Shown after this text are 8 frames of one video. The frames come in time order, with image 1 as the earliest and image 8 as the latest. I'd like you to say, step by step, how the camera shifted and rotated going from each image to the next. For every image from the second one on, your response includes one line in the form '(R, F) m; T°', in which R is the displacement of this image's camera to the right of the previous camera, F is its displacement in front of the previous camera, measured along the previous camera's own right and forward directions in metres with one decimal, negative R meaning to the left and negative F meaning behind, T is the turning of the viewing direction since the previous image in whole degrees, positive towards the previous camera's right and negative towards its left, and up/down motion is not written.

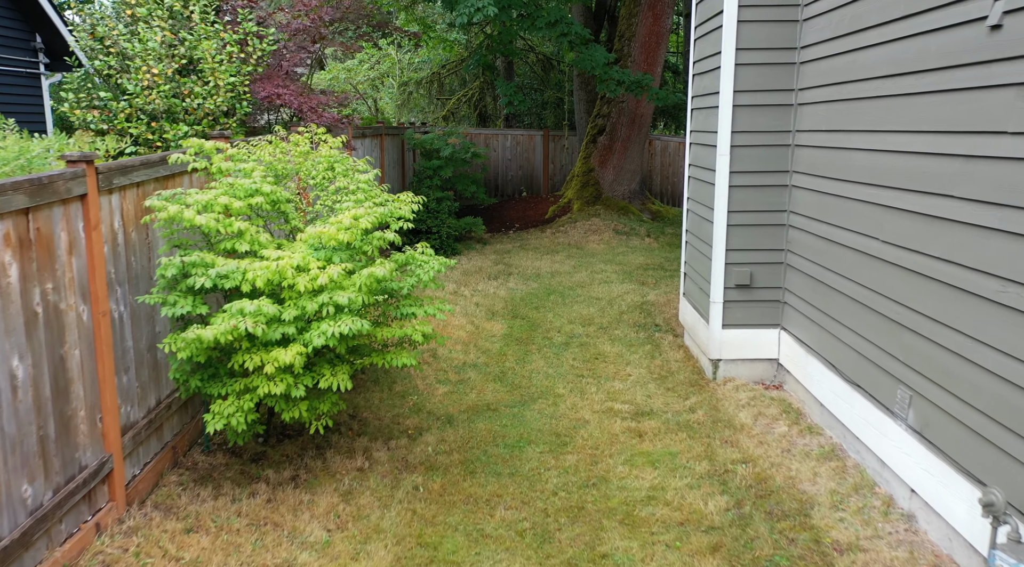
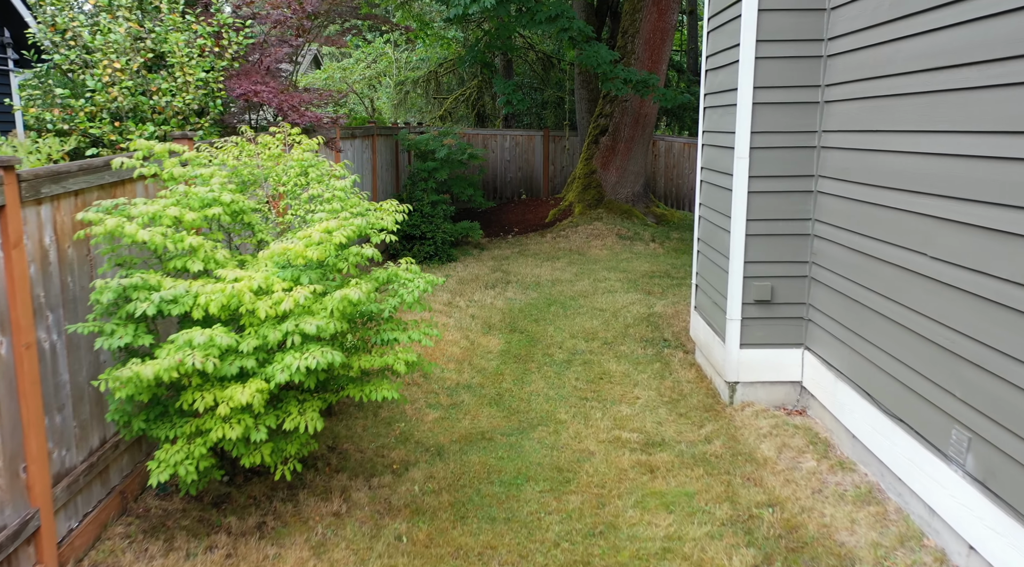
(0.0, +0.5) m; 0°
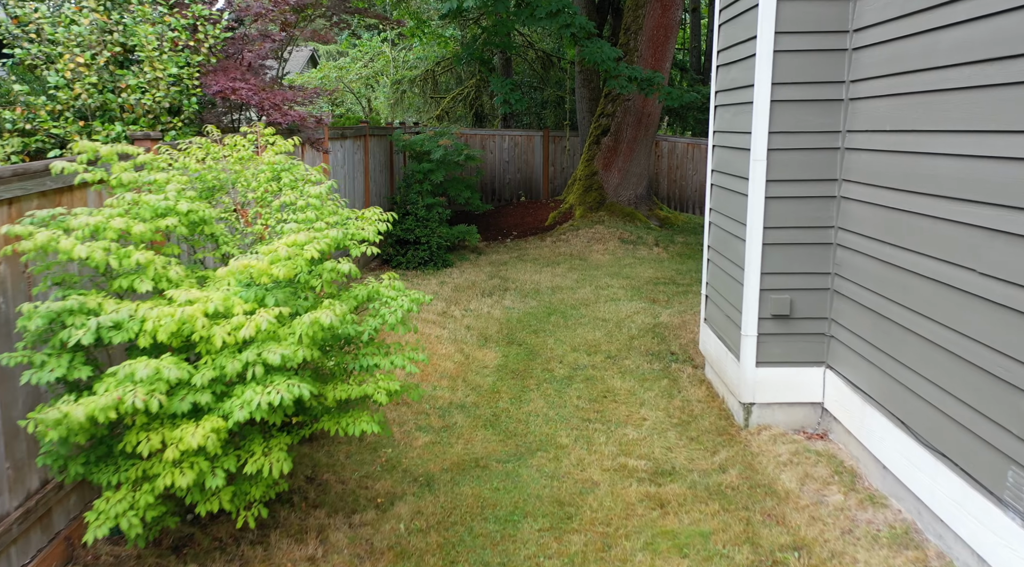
(0.0, +0.4) m; 0°
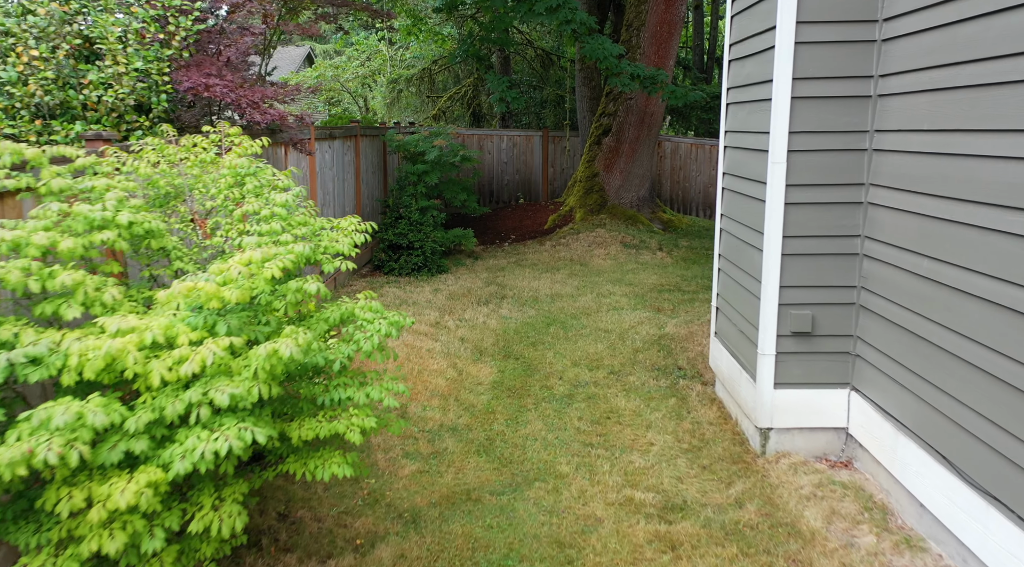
(0.0, +0.4) m; 0°
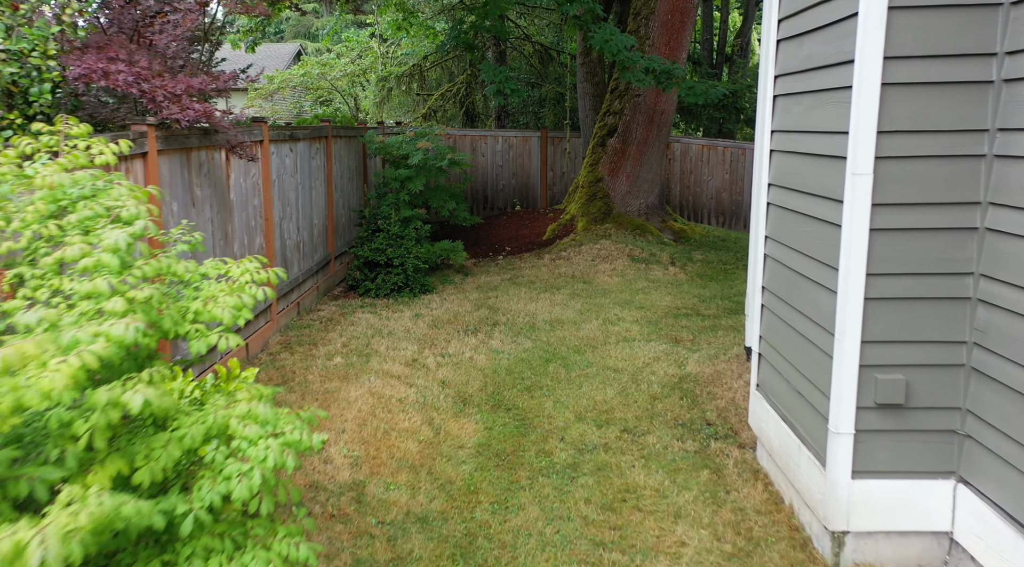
(+0.1, +1.1) m; 0°
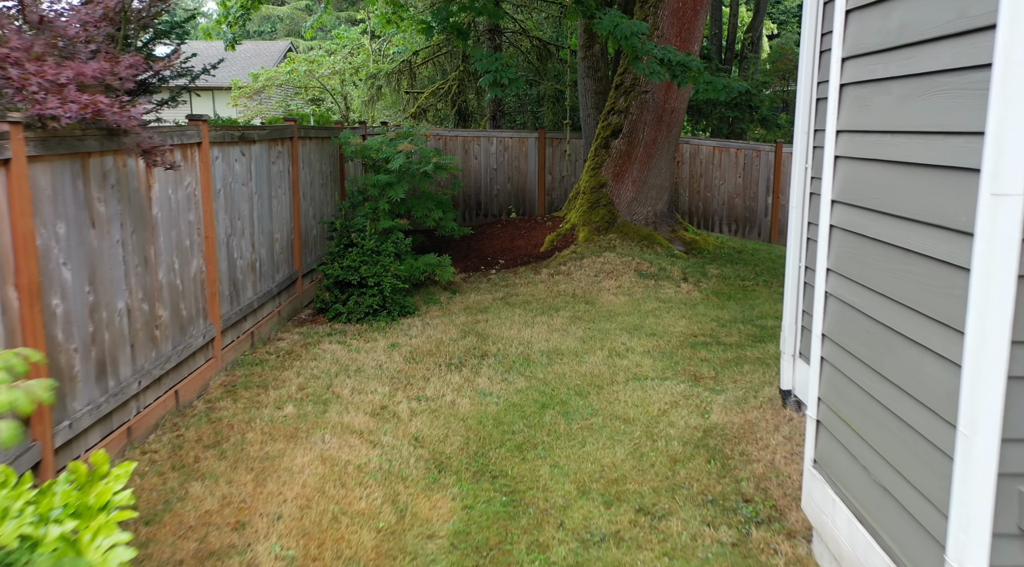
(+0.1, +1.0) m; 0°
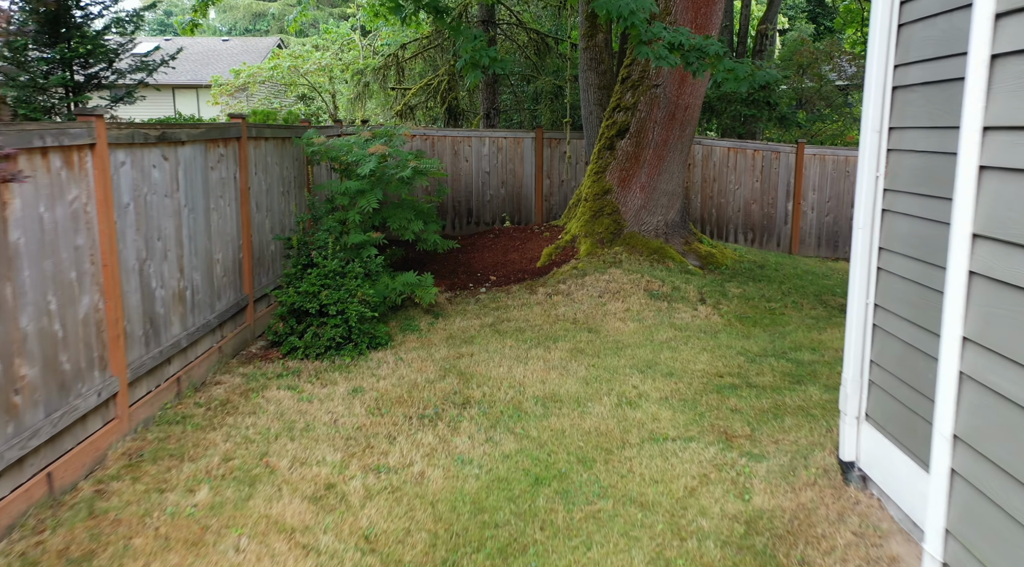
(+0.1, +1.1) m; 0°
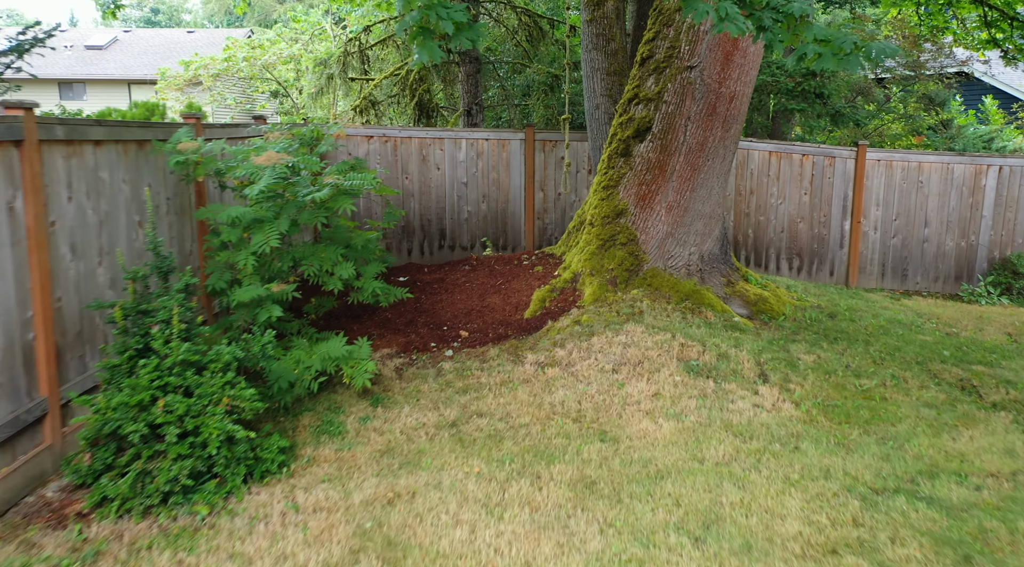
(+0.1, +2.2) m; 0°
